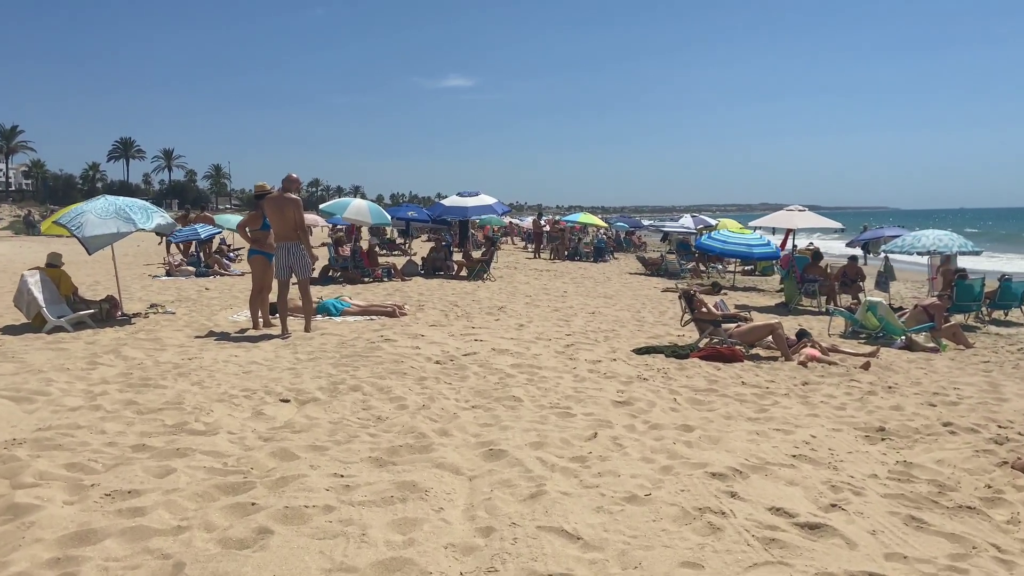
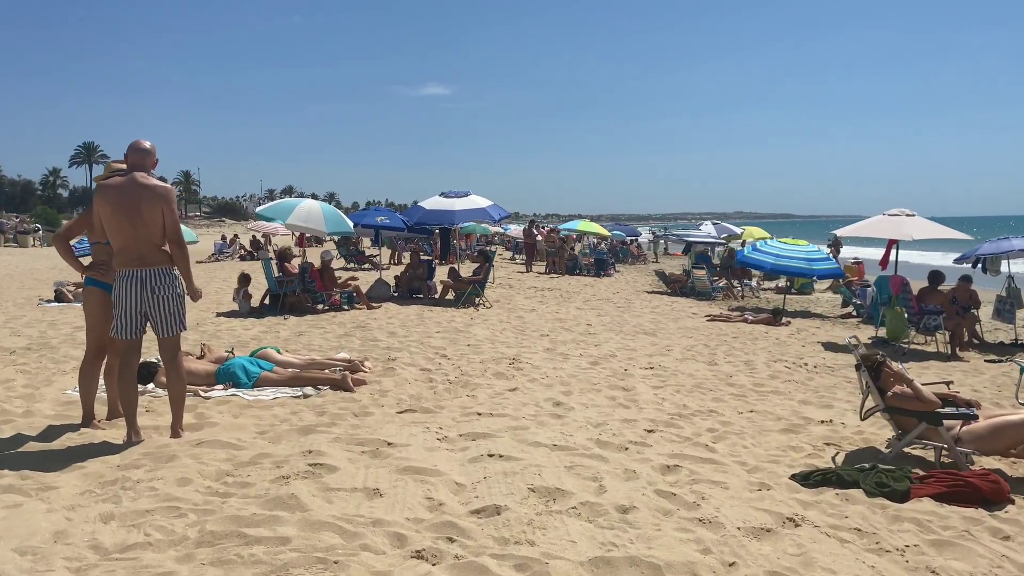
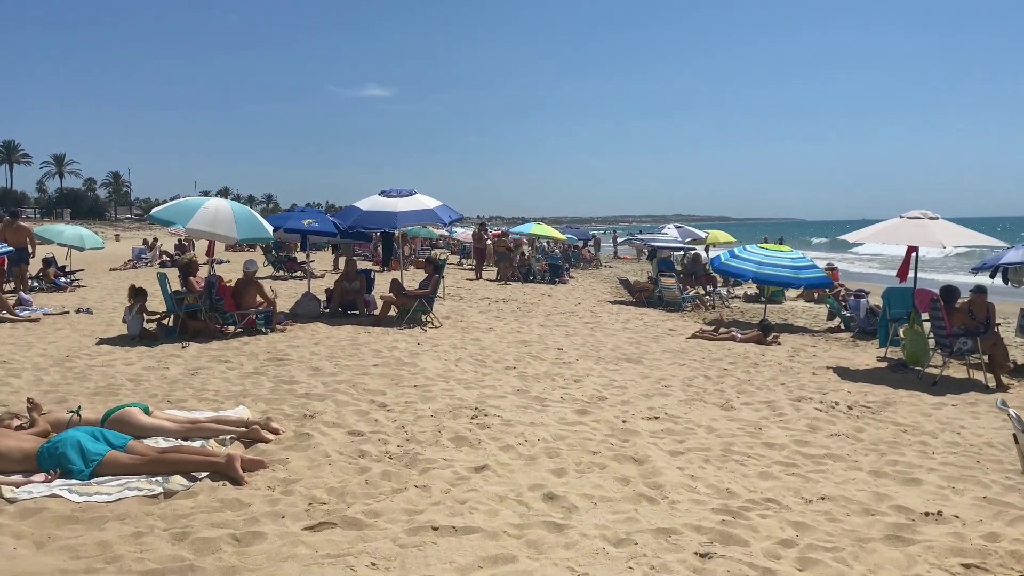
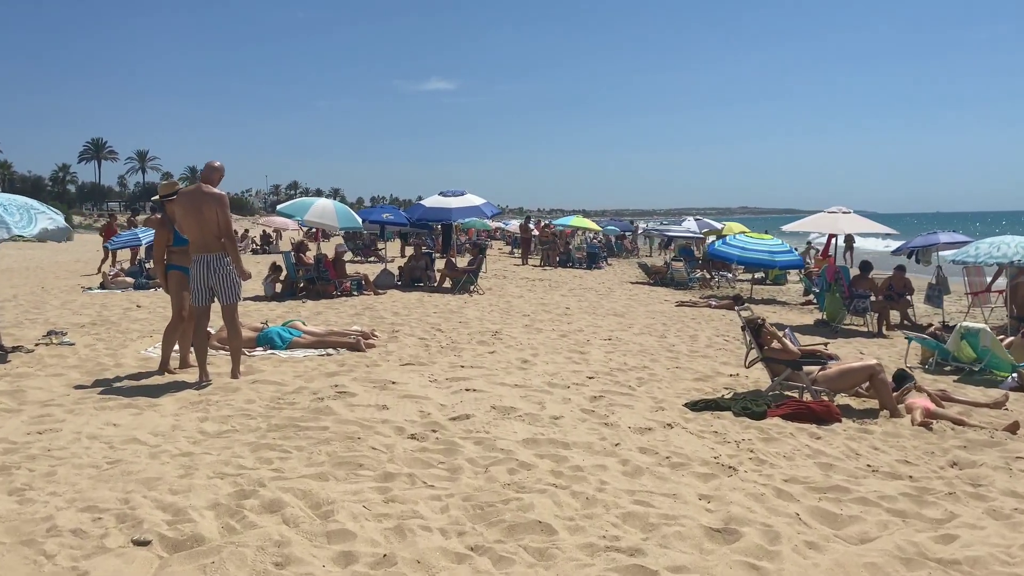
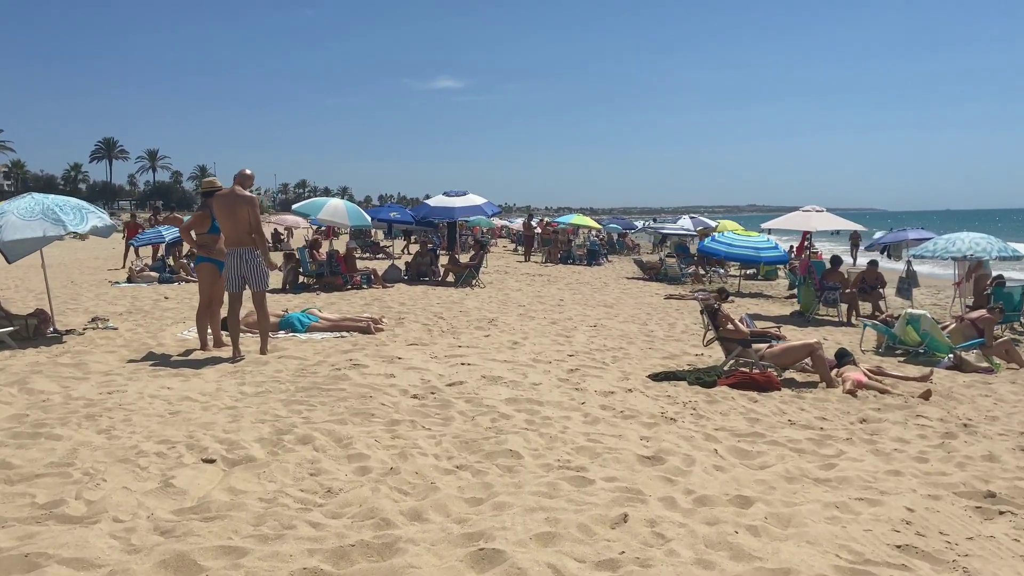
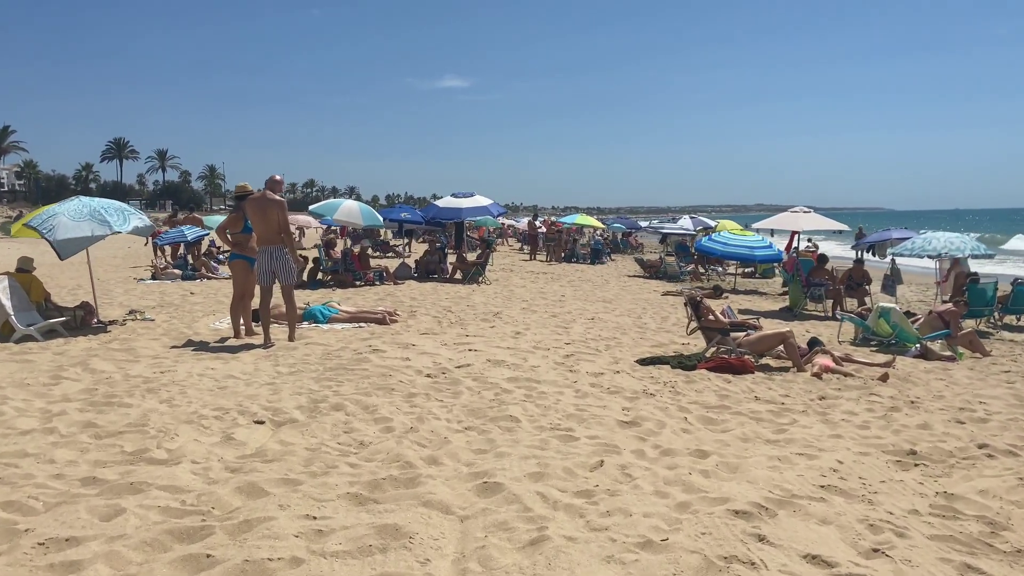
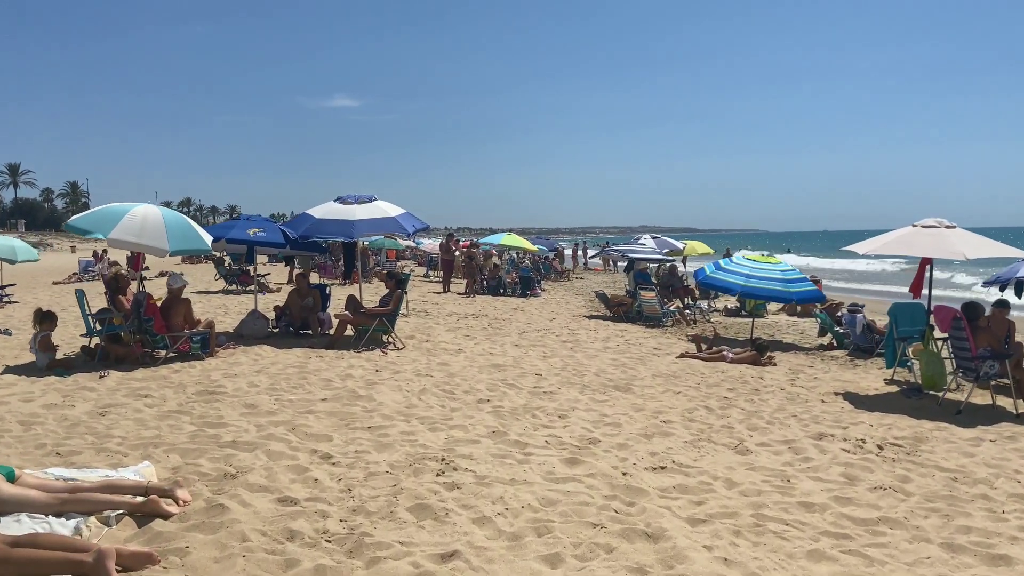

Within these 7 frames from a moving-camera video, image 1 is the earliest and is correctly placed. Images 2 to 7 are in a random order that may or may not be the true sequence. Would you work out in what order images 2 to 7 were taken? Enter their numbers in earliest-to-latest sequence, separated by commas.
6, 5, 4, 2, 3, 7
